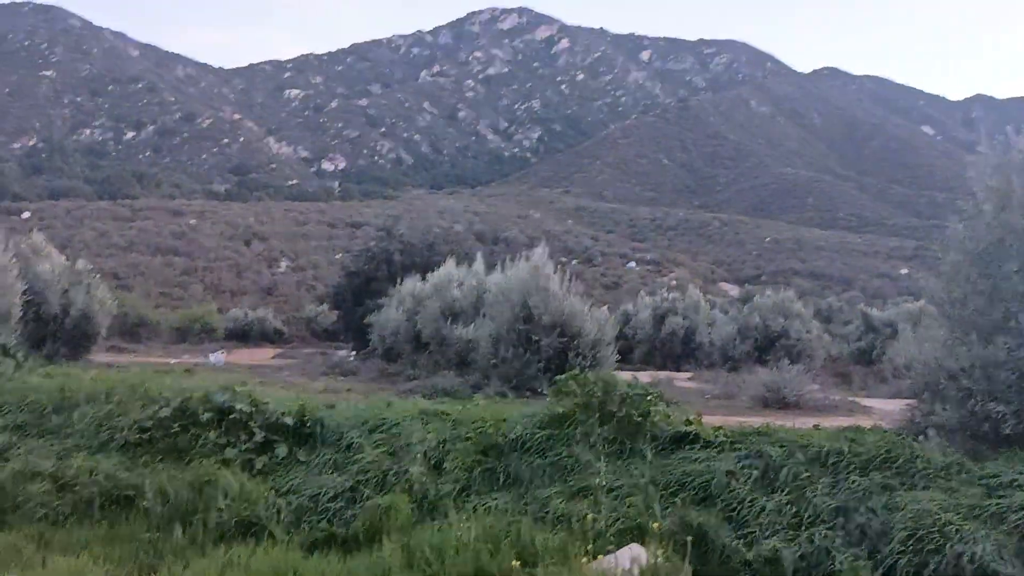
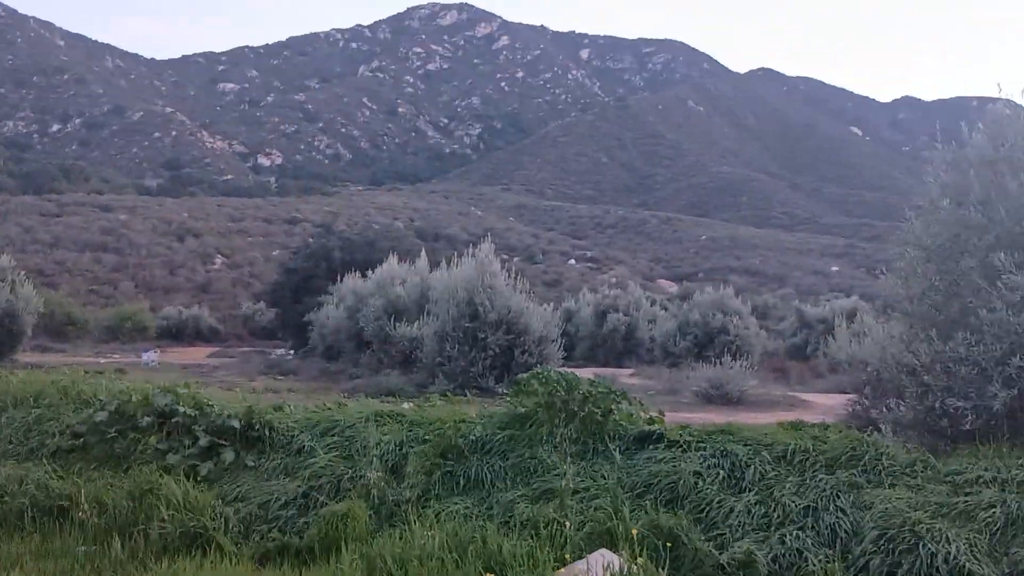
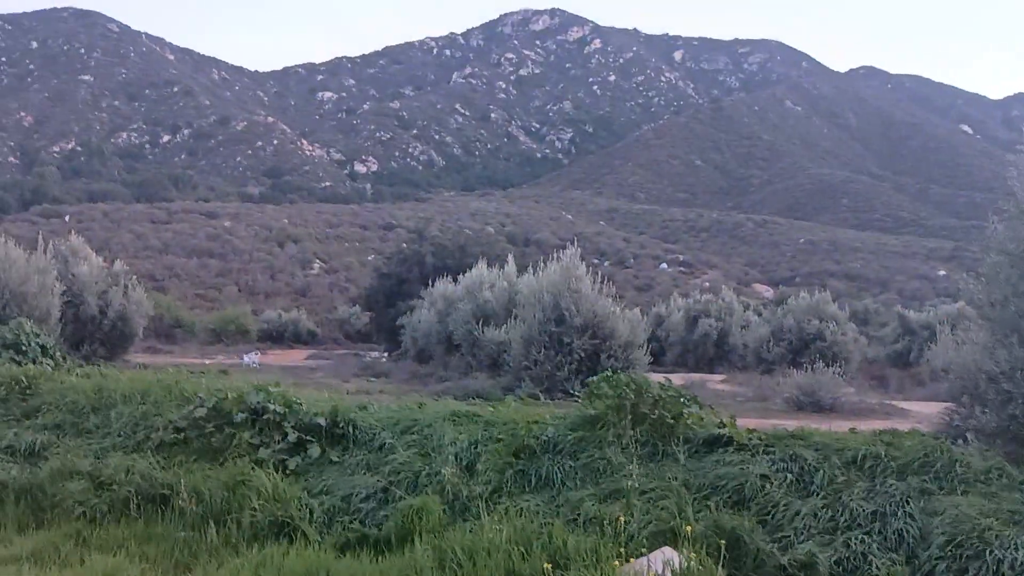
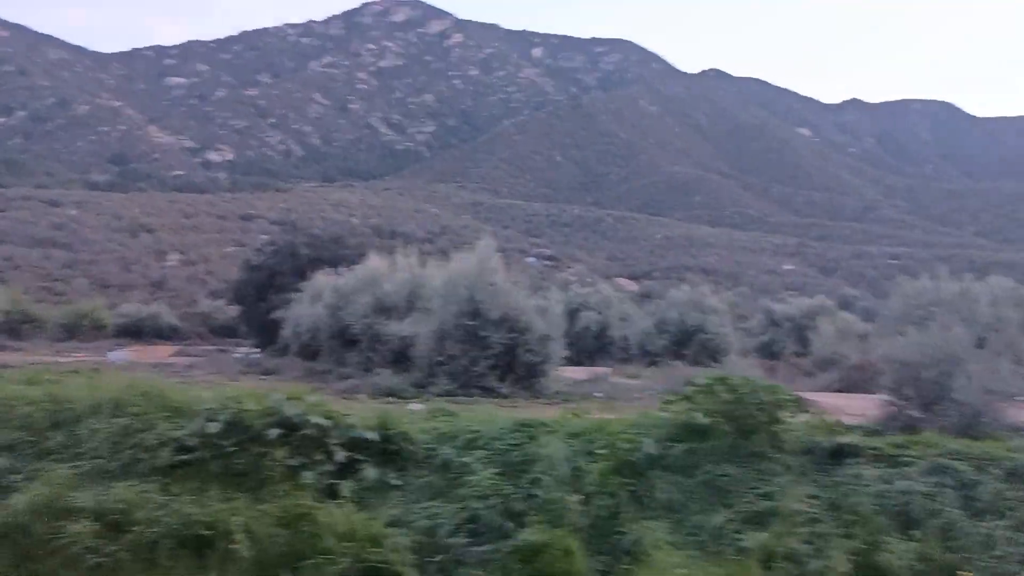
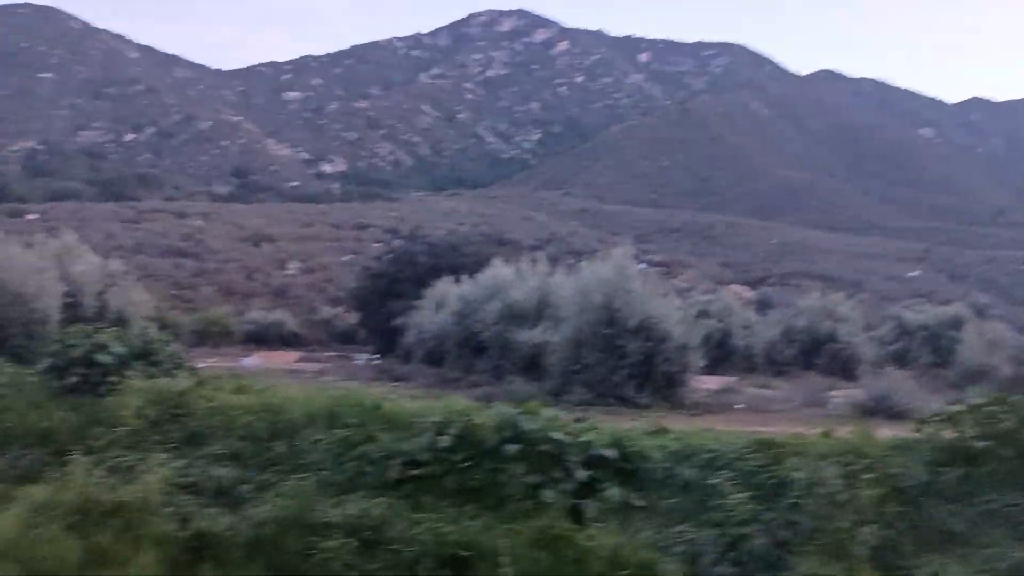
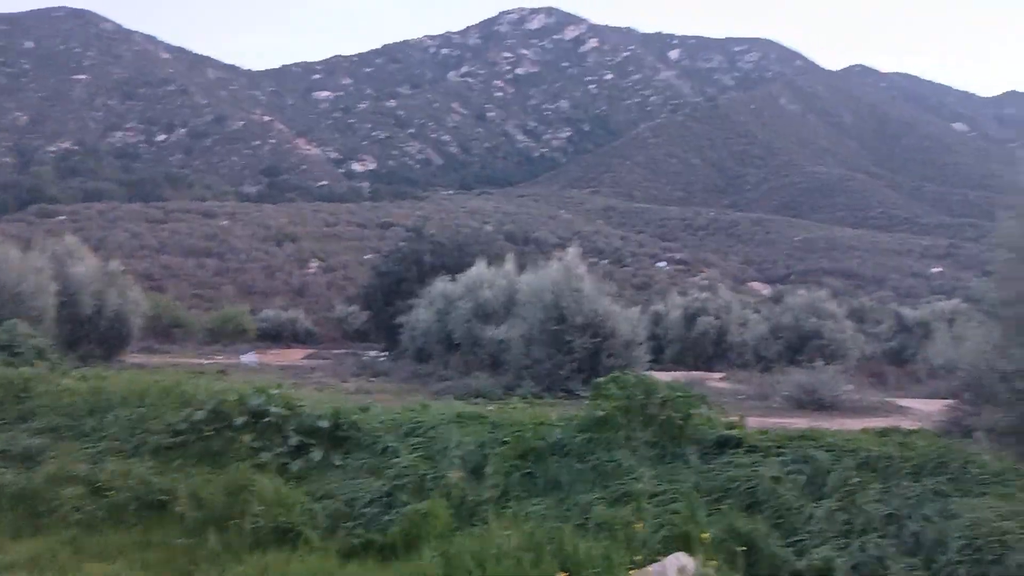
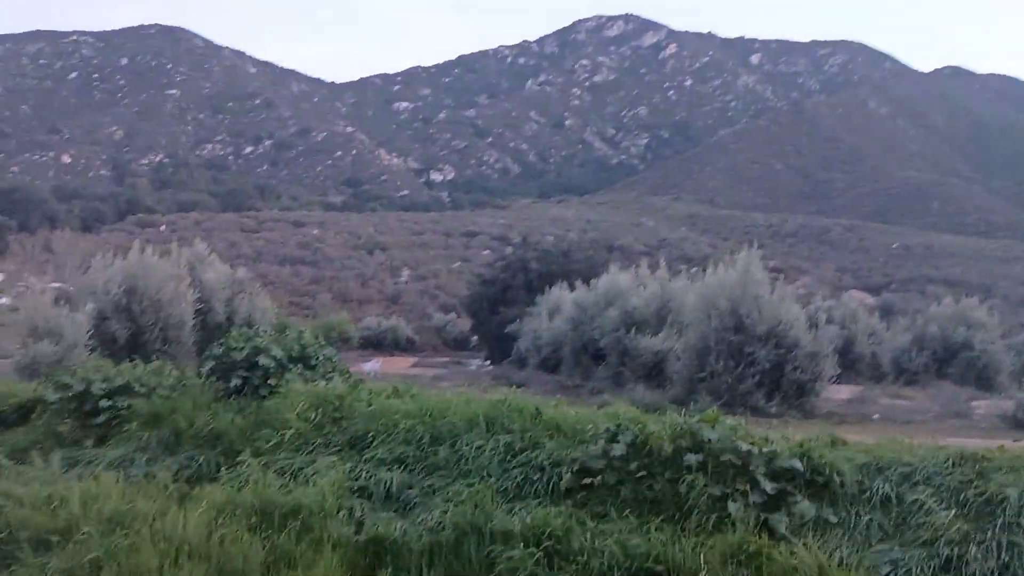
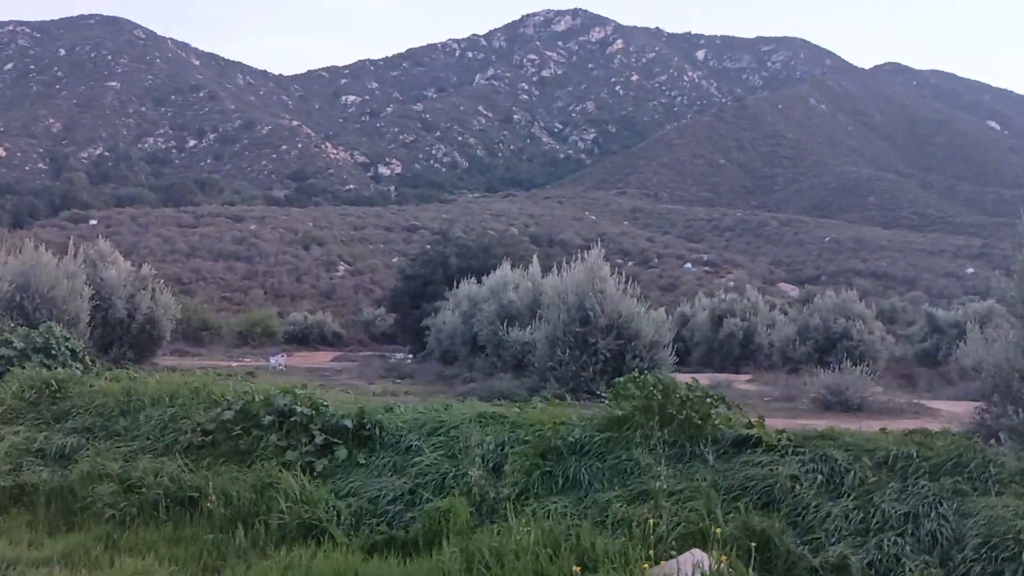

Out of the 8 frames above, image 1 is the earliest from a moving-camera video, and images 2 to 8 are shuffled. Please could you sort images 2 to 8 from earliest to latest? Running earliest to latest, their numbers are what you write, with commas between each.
3, 8, 6, 2, 4, 5, 7
